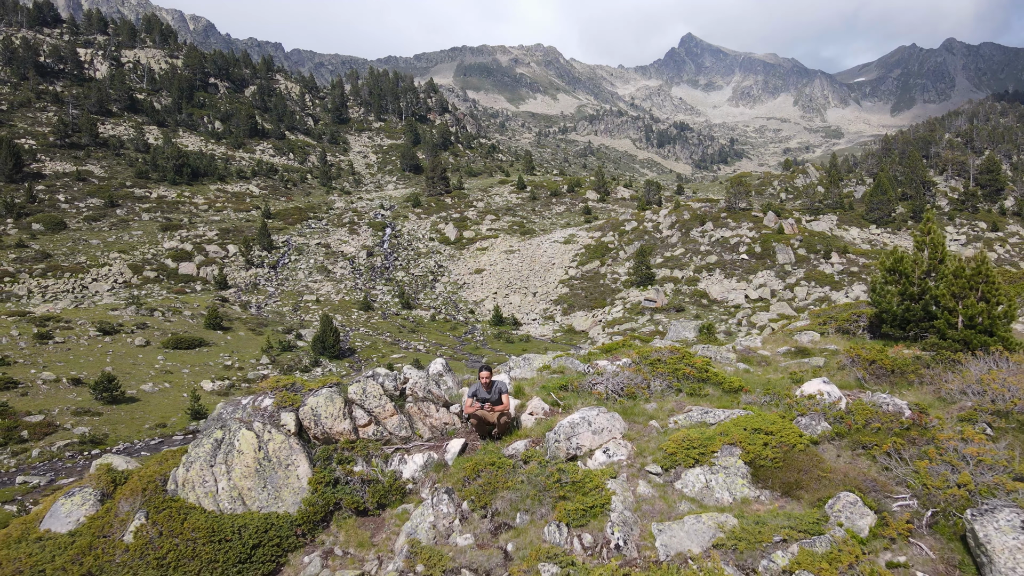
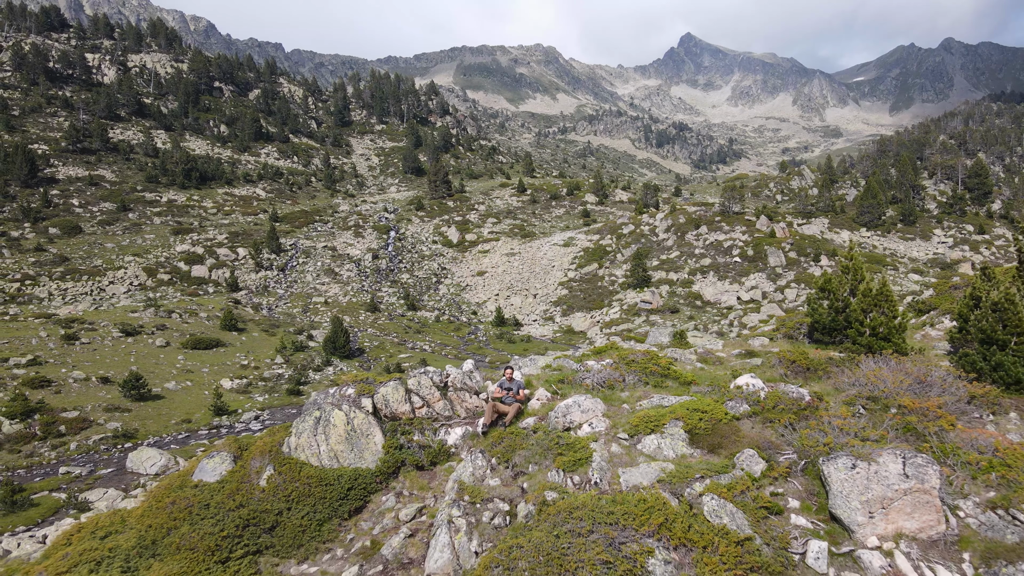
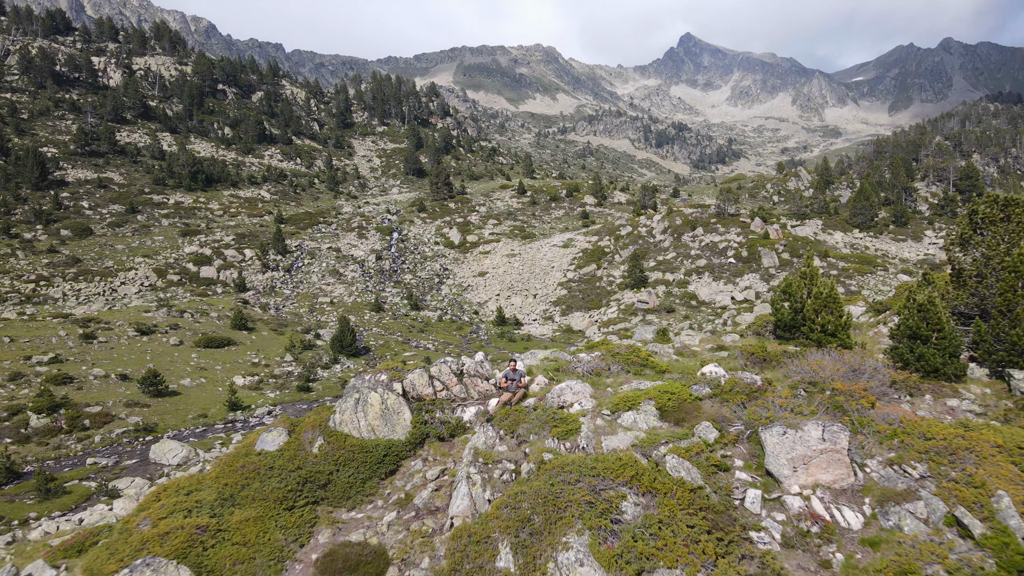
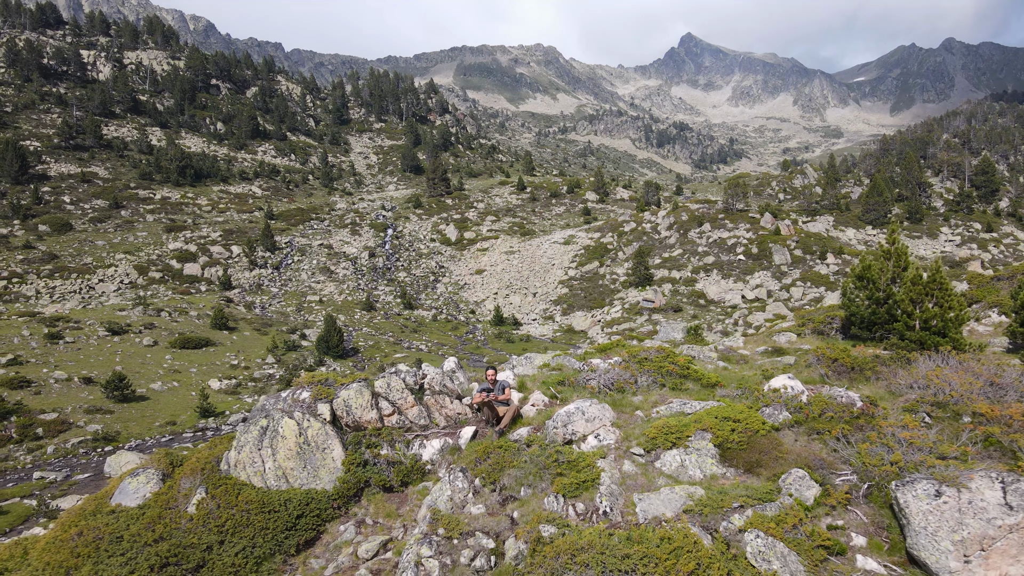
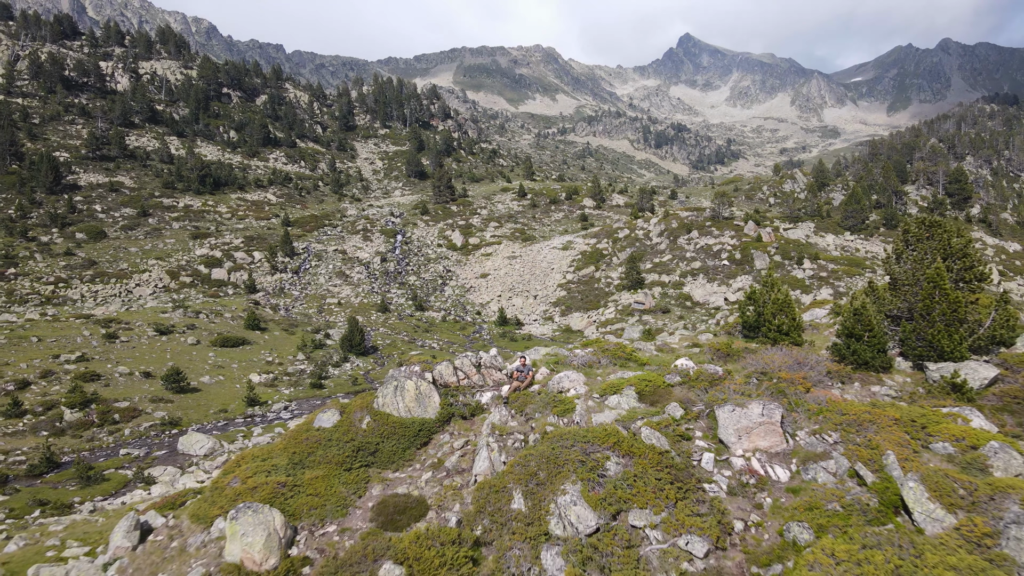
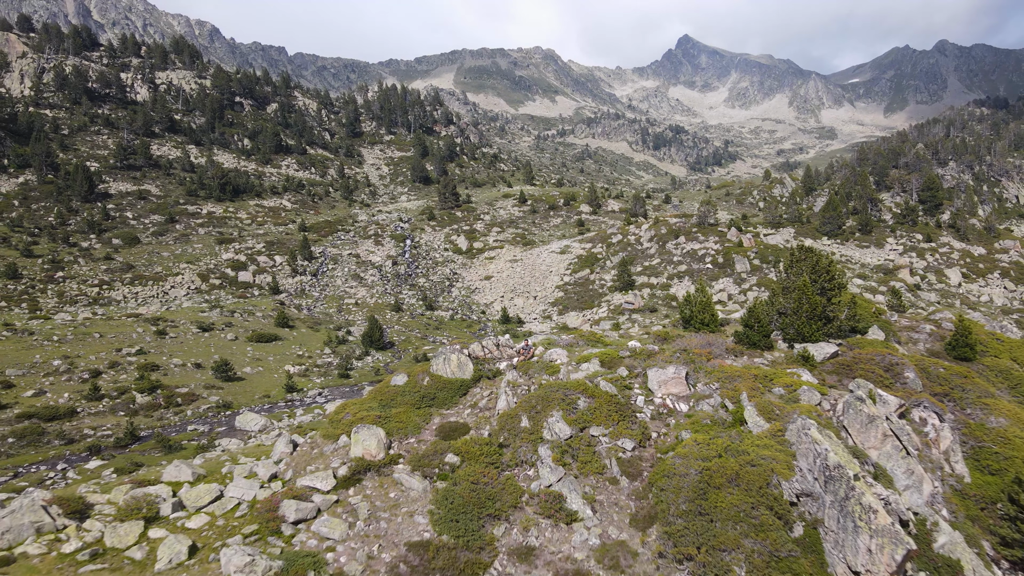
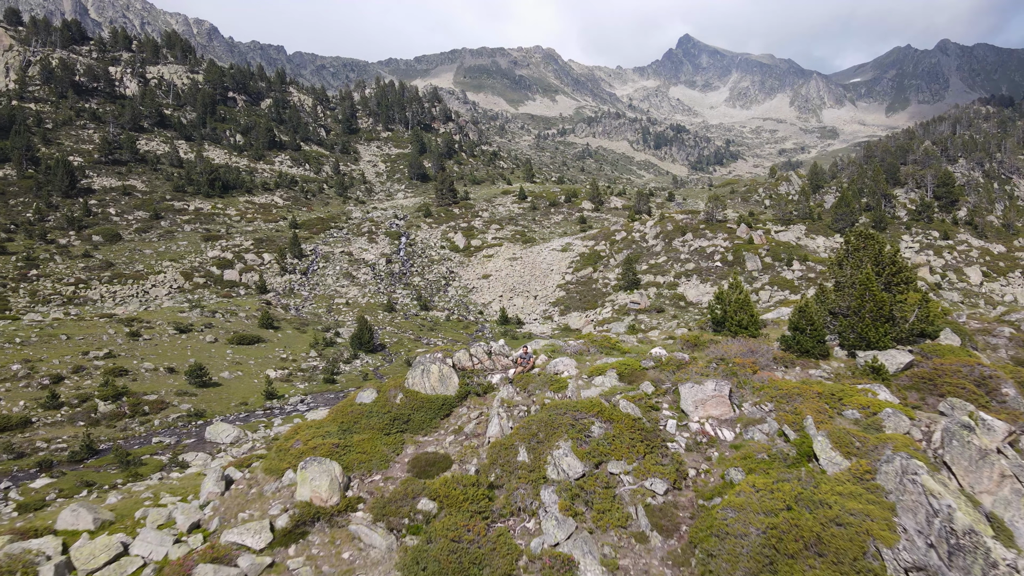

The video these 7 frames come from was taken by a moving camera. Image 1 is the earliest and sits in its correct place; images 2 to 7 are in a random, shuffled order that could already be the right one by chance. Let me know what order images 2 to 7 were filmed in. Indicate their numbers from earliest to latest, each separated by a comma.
4, 2, 3, 5, 7, 6
